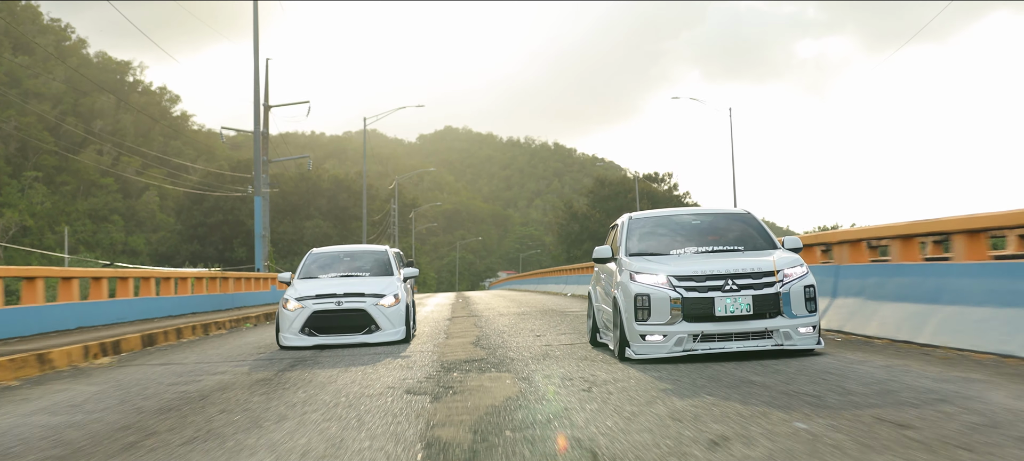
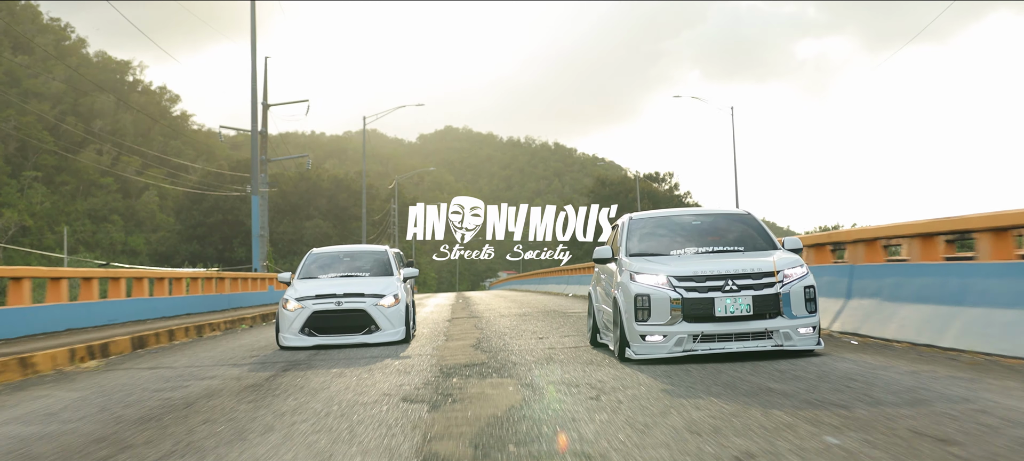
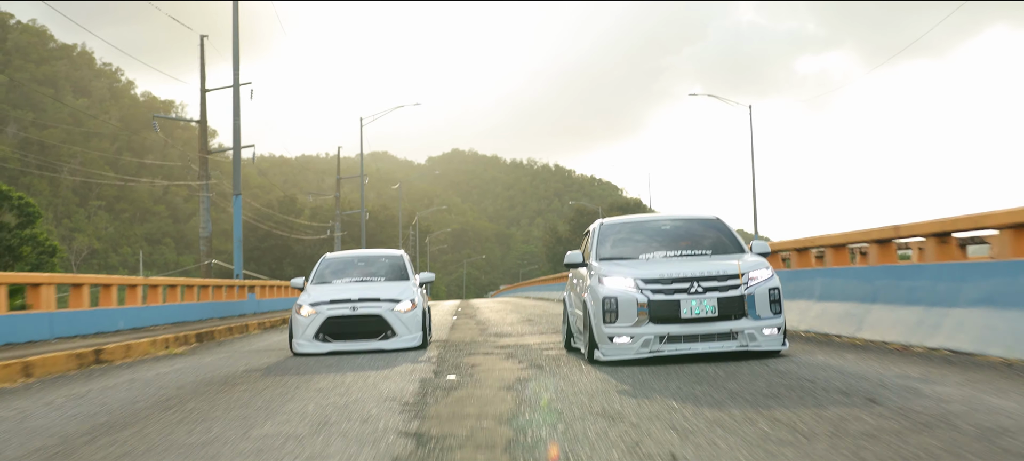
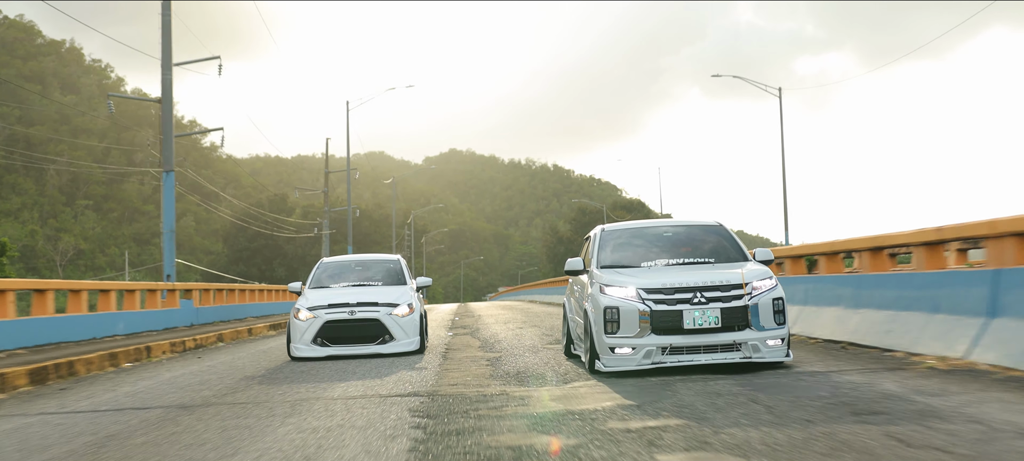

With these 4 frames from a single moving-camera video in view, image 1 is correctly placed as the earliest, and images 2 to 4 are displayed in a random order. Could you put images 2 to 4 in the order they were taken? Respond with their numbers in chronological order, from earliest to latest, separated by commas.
3, 4, 2
